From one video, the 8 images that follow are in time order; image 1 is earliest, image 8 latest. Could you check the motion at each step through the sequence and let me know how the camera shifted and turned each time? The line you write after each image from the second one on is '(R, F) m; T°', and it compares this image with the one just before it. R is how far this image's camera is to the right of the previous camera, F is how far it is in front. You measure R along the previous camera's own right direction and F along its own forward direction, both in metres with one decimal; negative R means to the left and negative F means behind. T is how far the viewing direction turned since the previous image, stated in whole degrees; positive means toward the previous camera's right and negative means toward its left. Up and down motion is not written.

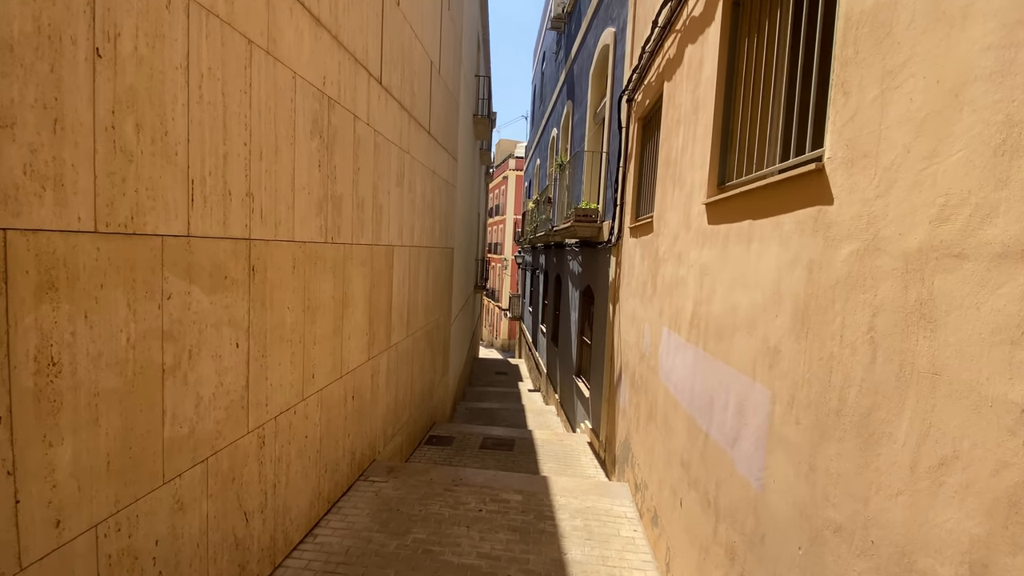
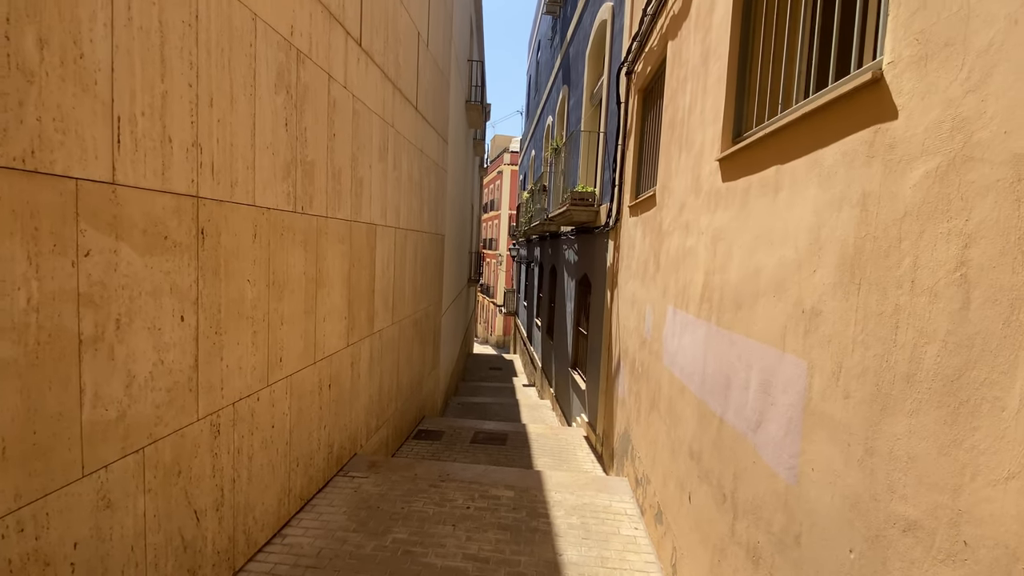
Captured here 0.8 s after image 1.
(0.0, +0.4) m; +1°
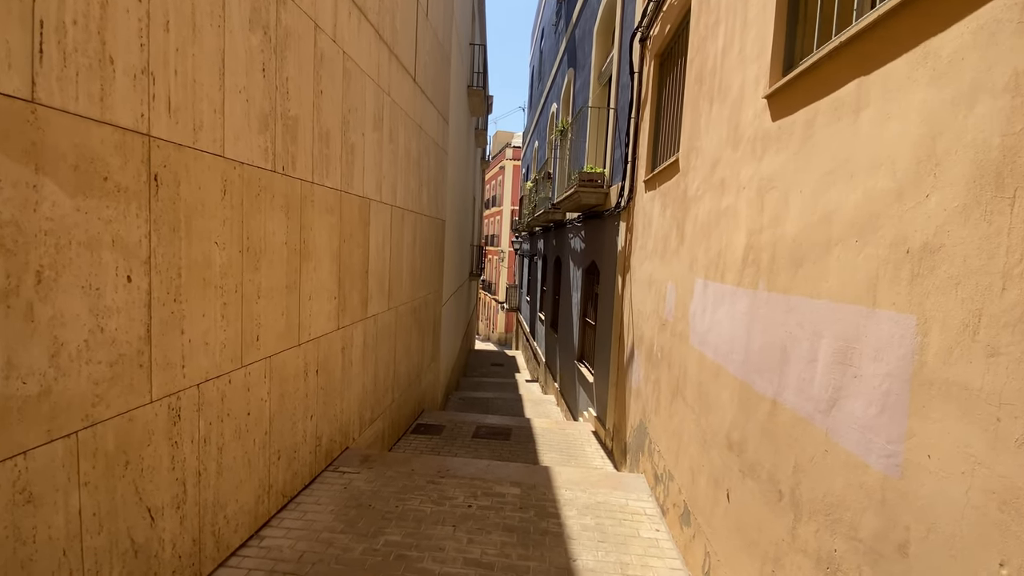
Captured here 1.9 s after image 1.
(0.0, +0.4) m; 0°
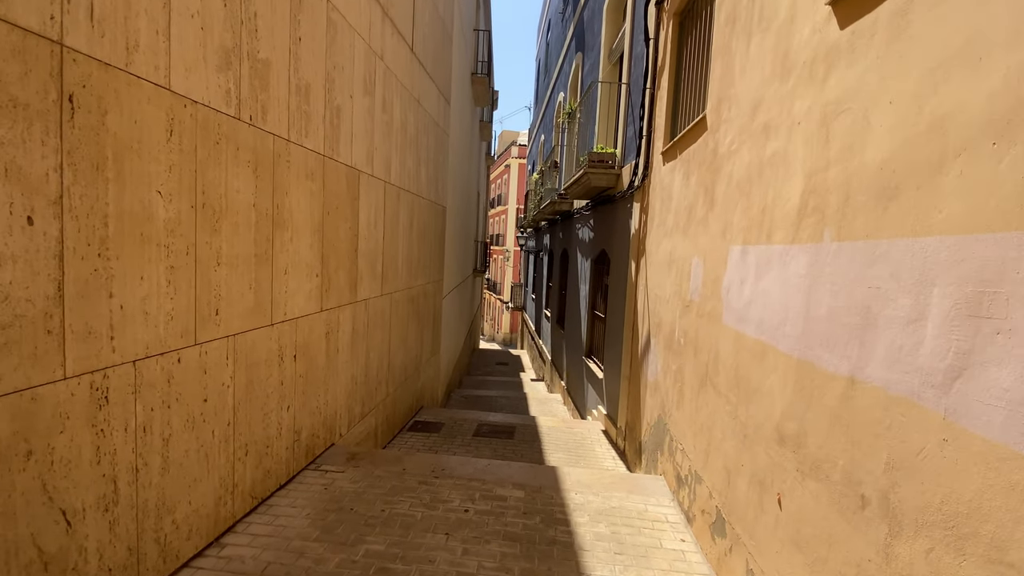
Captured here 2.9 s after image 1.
(0.0, +0.5) m; -1°
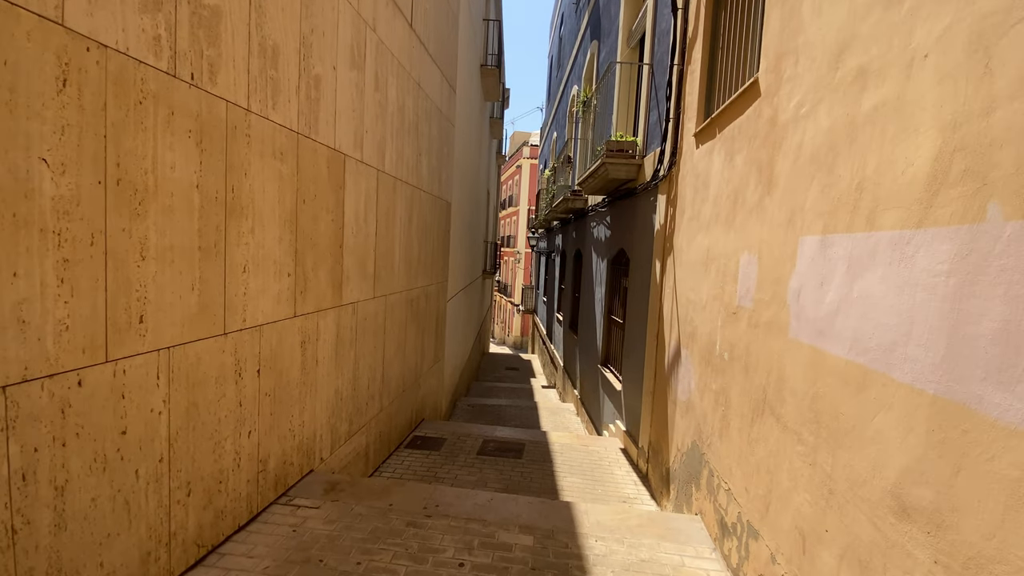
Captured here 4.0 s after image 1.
(0.0, +0.6) m; -1°
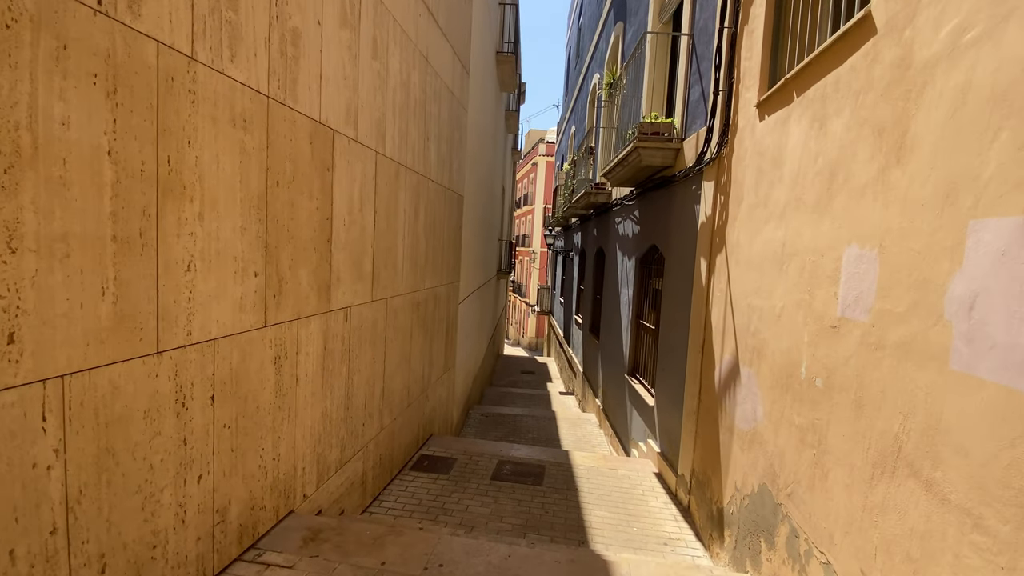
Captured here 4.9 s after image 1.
(-0.1, +0.7) m; -2°
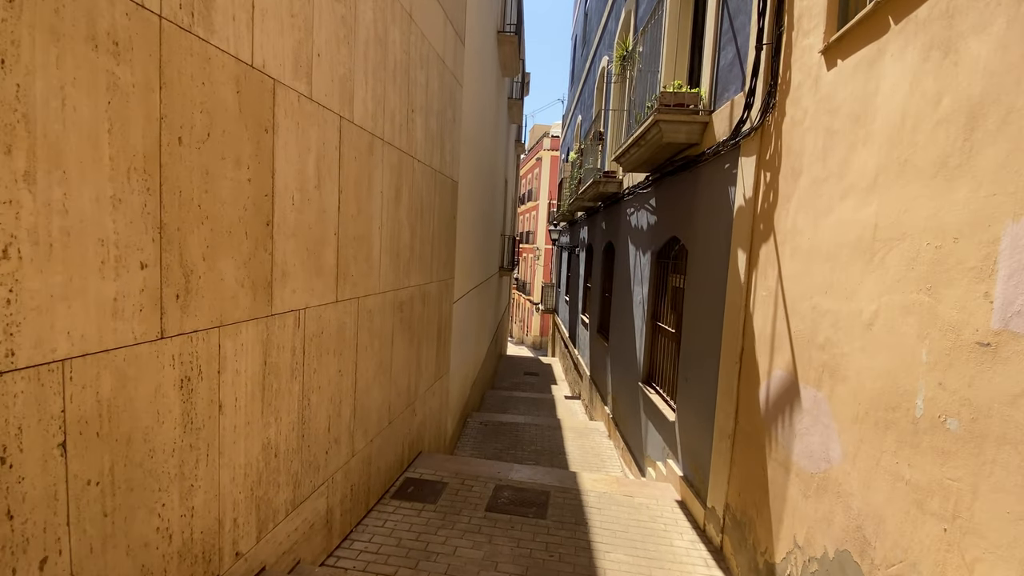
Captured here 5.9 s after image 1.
(+0.1, +0.7) m; -1°
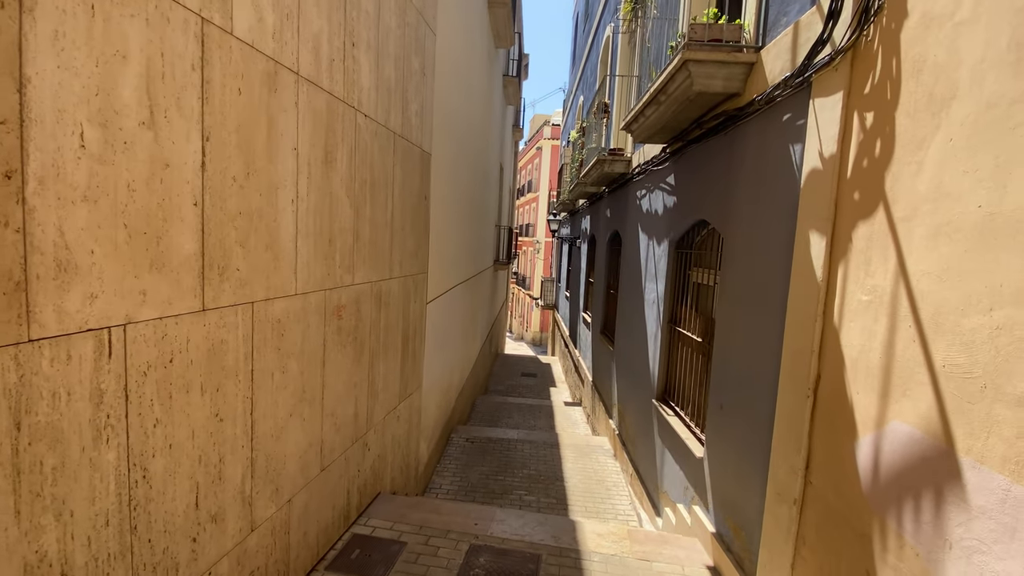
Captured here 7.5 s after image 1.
(+0.2, +1.0) m; 0°
